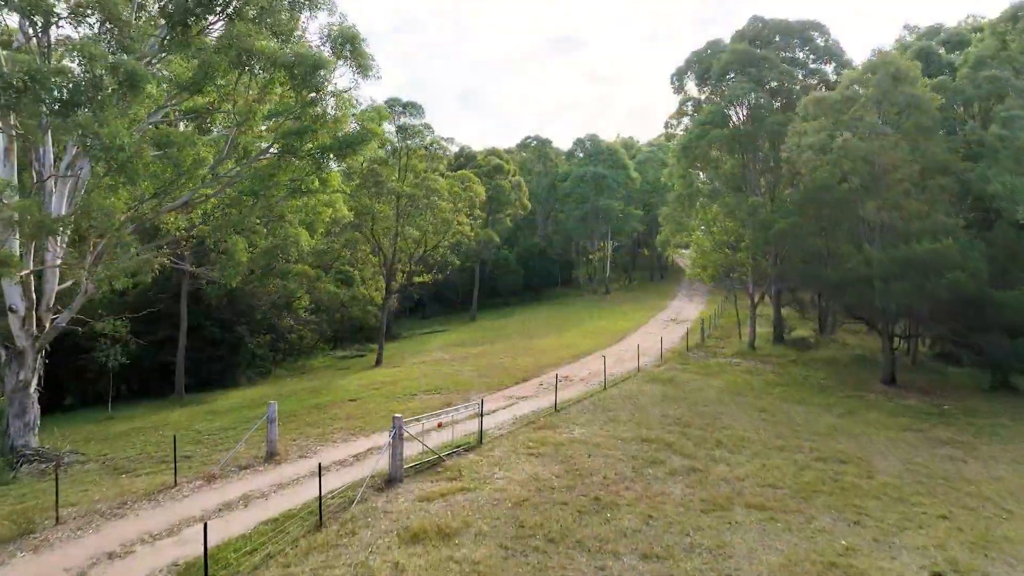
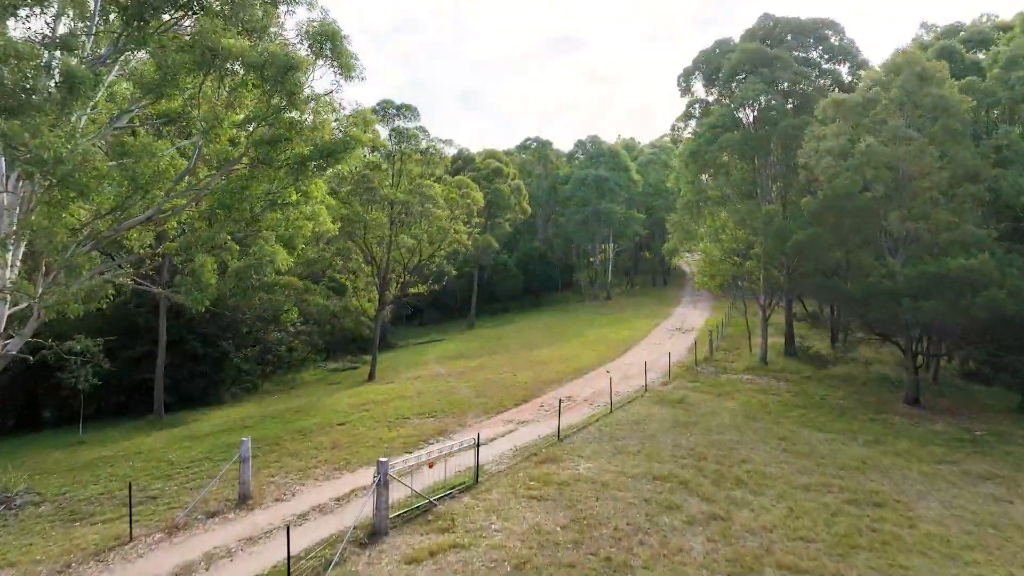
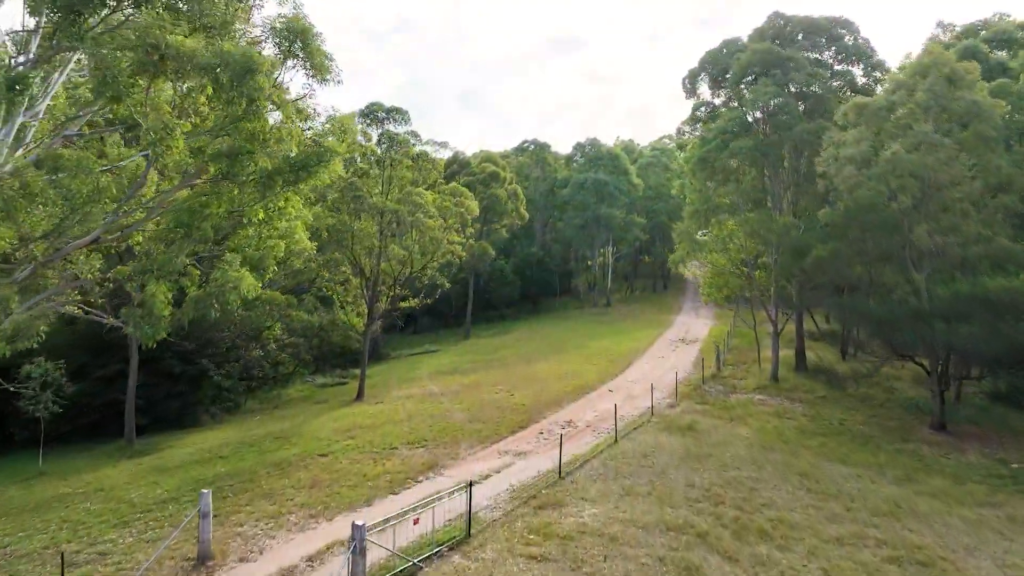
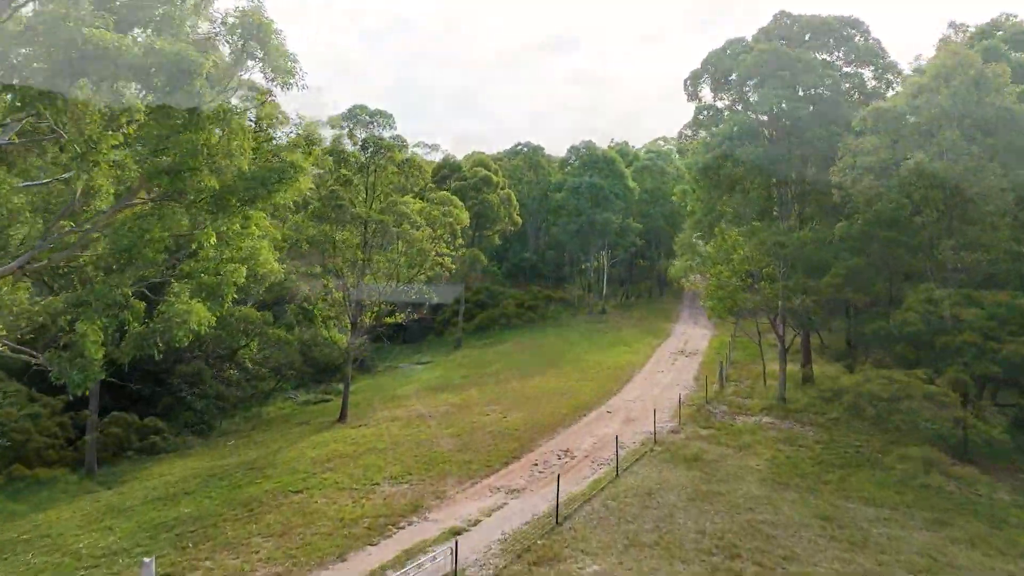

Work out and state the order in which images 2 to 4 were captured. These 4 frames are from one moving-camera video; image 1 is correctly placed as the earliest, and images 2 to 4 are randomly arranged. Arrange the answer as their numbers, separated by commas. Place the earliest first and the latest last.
2, 3, 4
